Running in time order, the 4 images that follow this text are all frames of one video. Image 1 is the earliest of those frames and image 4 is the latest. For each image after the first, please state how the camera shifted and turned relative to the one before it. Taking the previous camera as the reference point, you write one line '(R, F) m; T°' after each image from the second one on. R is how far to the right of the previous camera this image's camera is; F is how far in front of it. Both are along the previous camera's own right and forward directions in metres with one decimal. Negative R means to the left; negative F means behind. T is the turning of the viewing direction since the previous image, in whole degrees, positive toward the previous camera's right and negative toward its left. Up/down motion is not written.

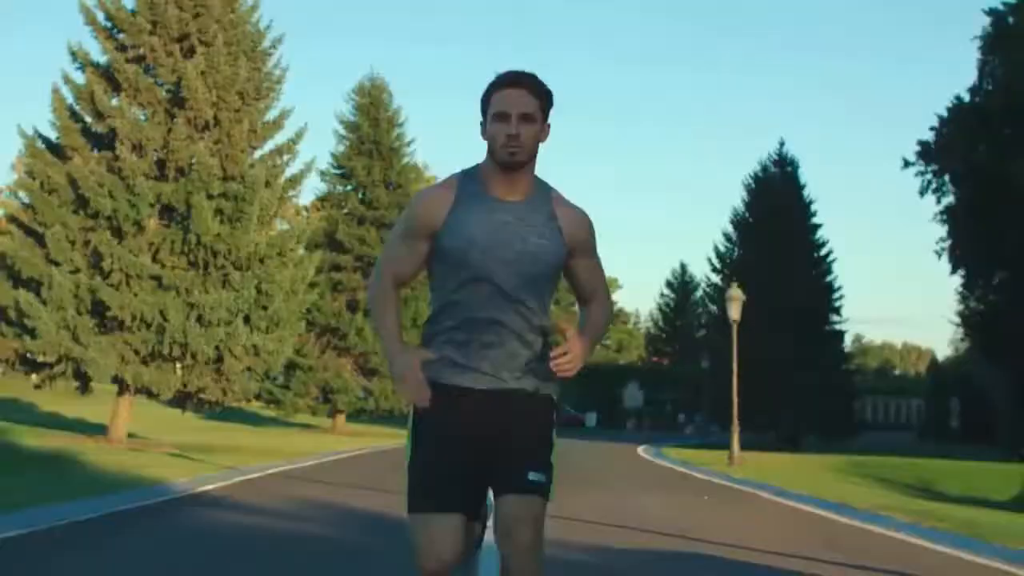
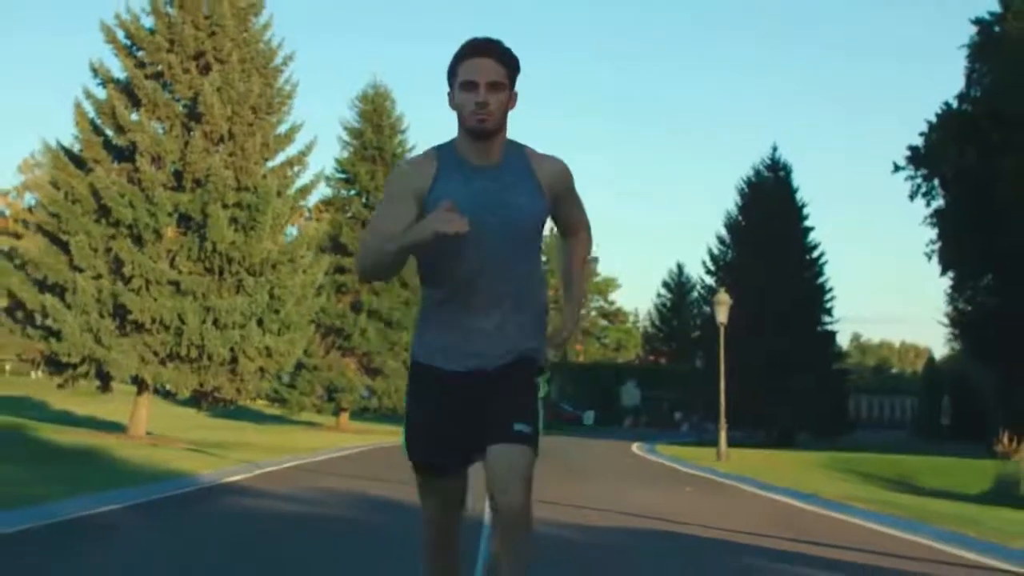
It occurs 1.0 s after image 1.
(0.0, -0.6) m; 0°
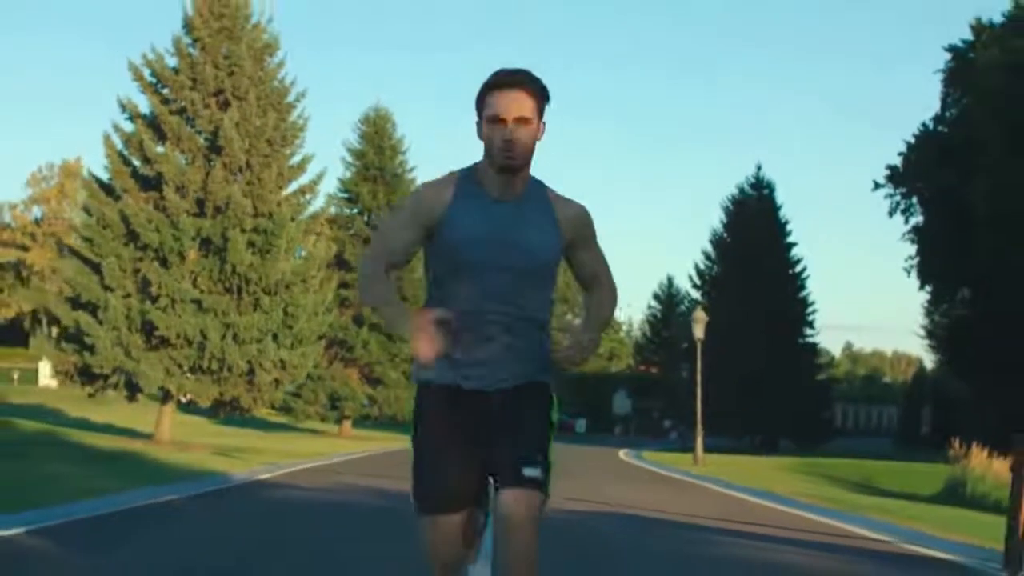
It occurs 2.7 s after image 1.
(0.0, -1.0) m; 0°
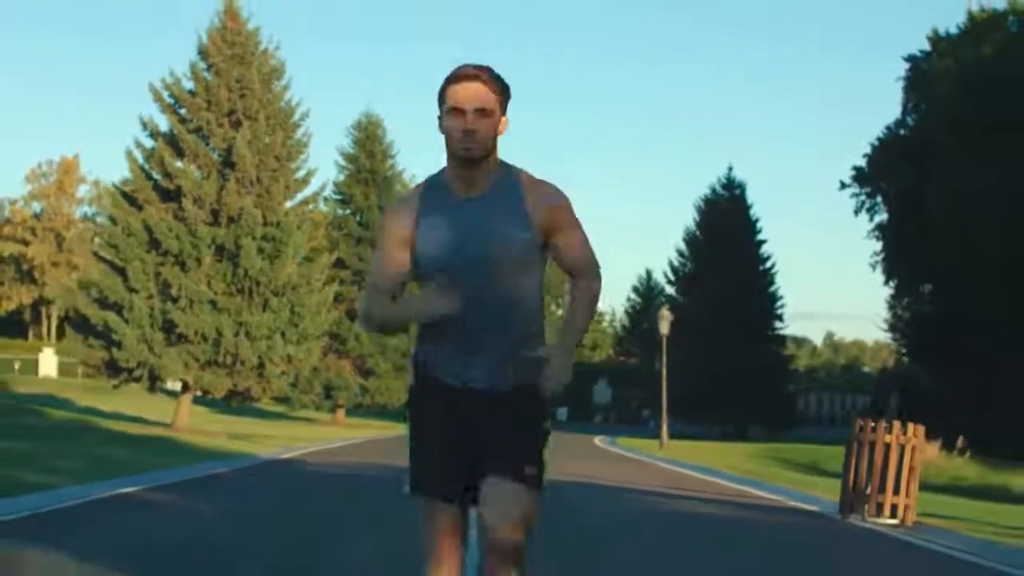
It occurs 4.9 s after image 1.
(0.0, -1.3) m; +1°
